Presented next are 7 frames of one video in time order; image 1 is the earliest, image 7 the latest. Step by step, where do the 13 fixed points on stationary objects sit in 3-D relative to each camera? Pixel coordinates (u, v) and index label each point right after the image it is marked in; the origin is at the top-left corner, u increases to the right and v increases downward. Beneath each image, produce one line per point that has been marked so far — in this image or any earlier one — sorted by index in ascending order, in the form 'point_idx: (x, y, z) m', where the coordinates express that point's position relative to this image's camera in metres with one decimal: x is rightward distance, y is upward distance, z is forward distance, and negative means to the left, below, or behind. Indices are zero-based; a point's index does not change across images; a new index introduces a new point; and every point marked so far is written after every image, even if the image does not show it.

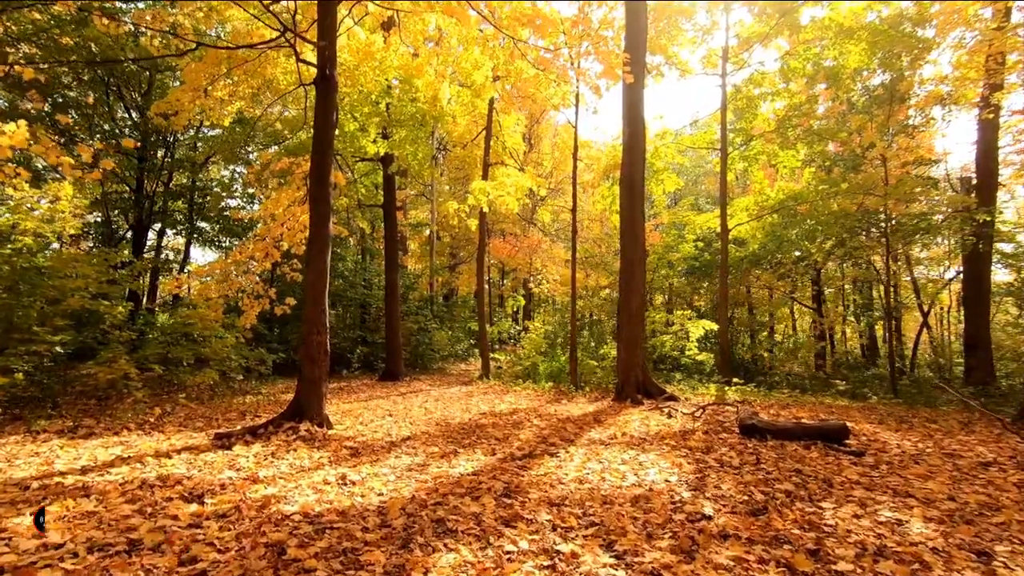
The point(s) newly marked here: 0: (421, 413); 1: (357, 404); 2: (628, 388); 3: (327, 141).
0: (-1.4, -1.9, +7.6) m
1: (-2.7, -2.0, +8.5) m
2: (+2.2, -1.9, +9.4) m
3: (-2.3, +1.8, +6.1) m
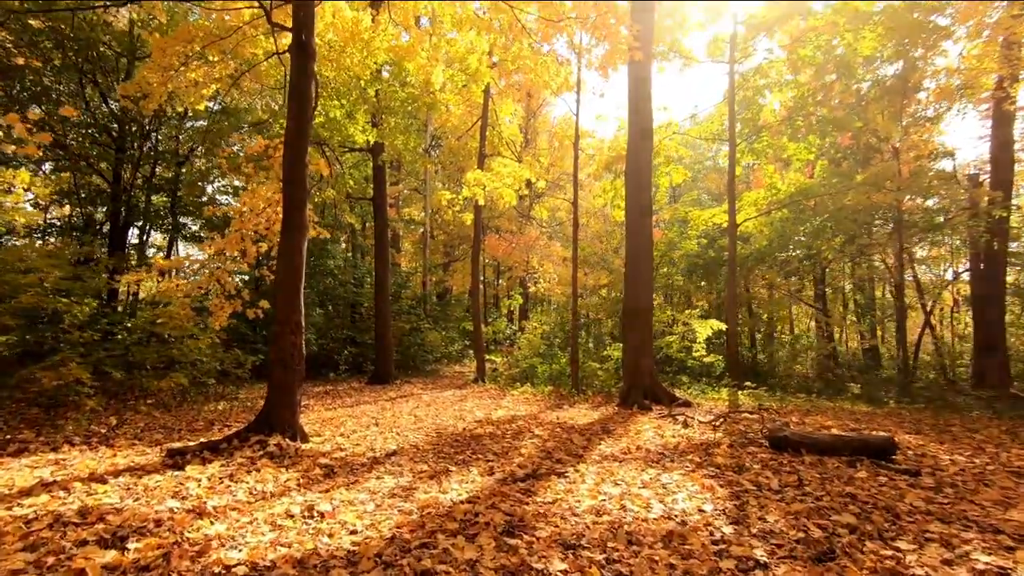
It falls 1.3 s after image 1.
0: (-1.4, -1.9, +7.0) m
1: (-2.7, -2.0, +7.8) m
2: (+2.2, -1.9, +8.7) m
3: (-2.3, +1.9, +5.4) m
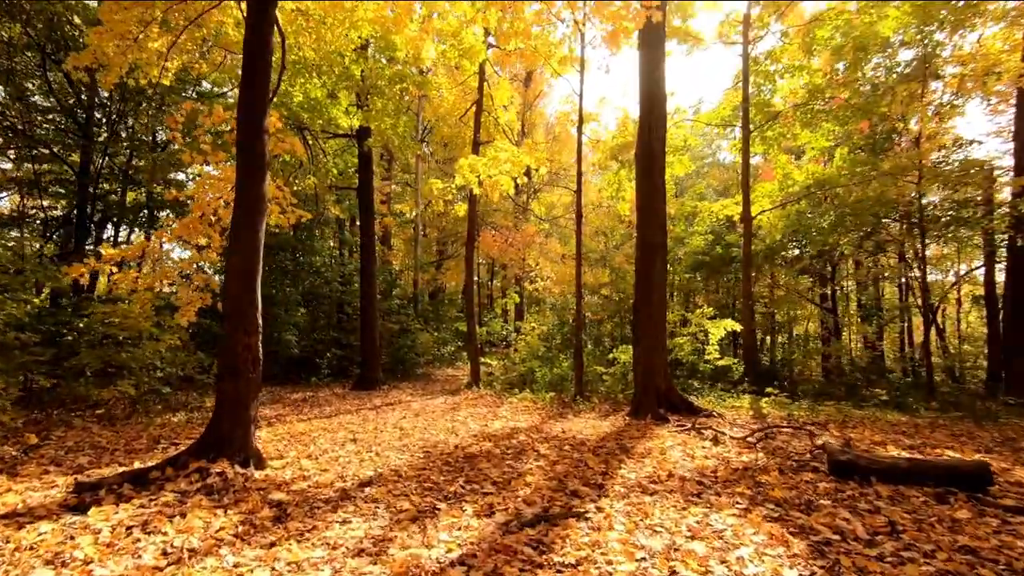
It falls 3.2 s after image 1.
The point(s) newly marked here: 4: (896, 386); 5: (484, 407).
0: (-1.4, -1.8, +6.0) m
1: (-2.7, -1.9, +6.9) m
2: (+2.2, -1.8, +7.8) m
3: (-2.3, +2.0, +4.5) m
4: (+9.4, -2.4, +12.0) m
5: (-0.5, -2.1, +8.8) m
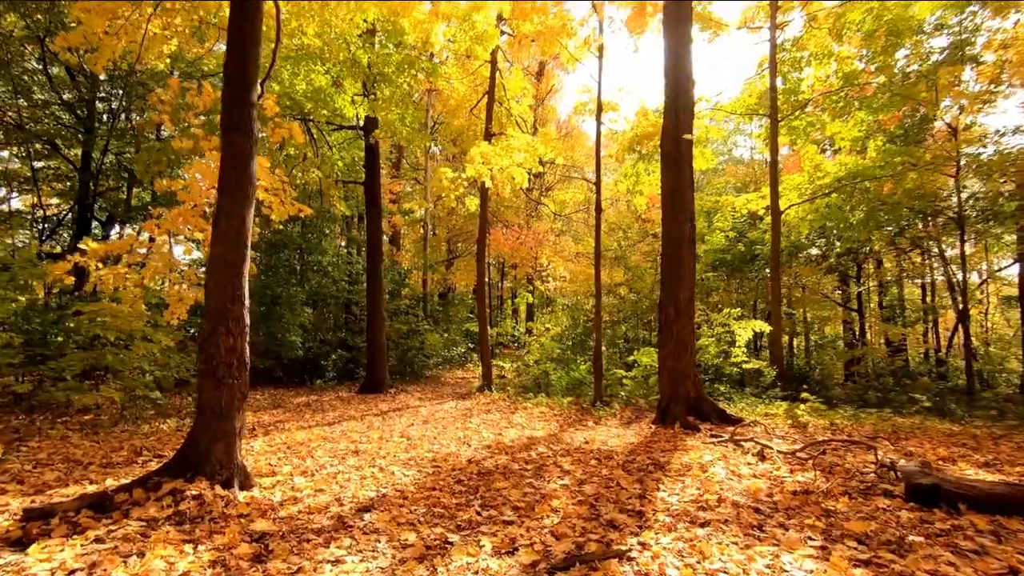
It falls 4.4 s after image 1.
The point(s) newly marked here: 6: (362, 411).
0: (-1.2, -1.8, +5.5) m
1: (-2.5, -1.9, +6.4) m
2: (+2.4, -1.8, +7.2) m
3: (-2.1, +2.0, +4.0) m
4: (+9.7, -2.4, +11.2) m
5: (-0.2, -2.1, +8.2) m
6: (-2.5, -2.1, +8.1) m
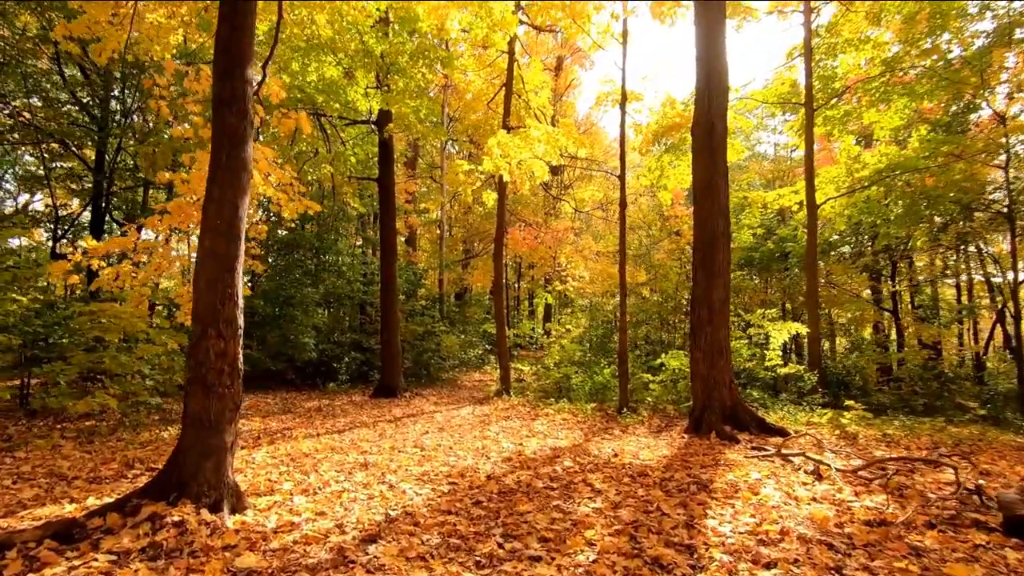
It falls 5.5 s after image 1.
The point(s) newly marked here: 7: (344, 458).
0: (-1.0, -1.8, +5.0) m
1: (-2.3, -1.8, +6.0) m
2: (+2.7, -1.8, +6.7) m
3: (-2.0, +2.0, +3.6) m
4: (+10.1, -2.3, +10.4) m
5: (+0.1, -2.1, +7.7) m
6: (-2.2, -2.0, +7.7) m
7: (-1.7, -1.7, +4.9) m
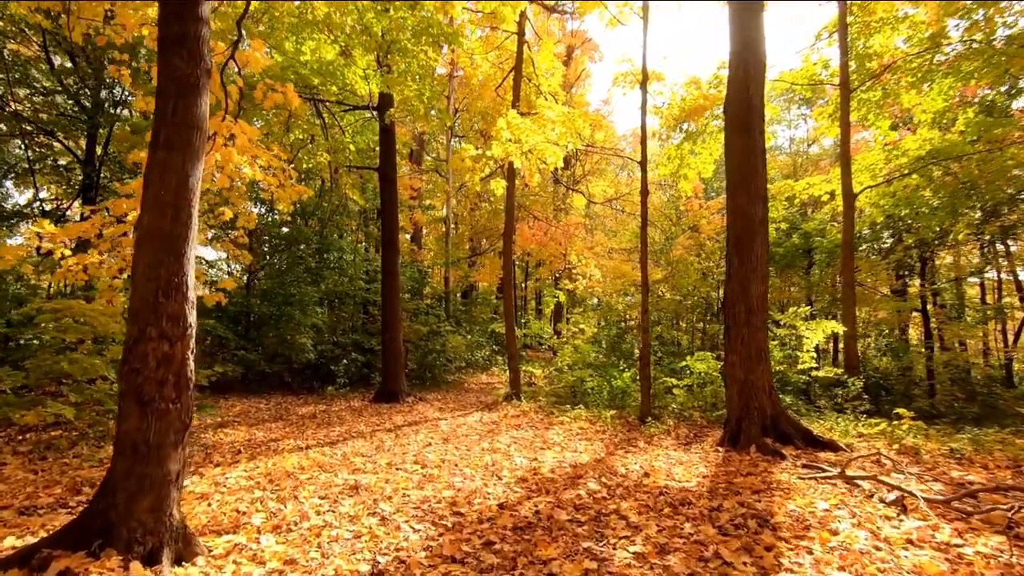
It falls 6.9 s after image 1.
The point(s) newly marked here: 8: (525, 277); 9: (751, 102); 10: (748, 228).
0: (-0.9, -1.7, +4.3) m
1: (-2.1, -1.8, +5.3) m
2: (+2.9, -1.7, +5.9) m
3: (-1.8, +2.1, +2.9) m
4: (+10.3, -2.3, +9.6) m
5: (+0.2, -2.0, +7.0) m
6: (-2.0, -2.0, +7.1) m
7: (-1.6, -1.7, +4.2) m
8: (+0.6, +0.5, +19.3) m
9: (+3.0, +2.4, +6.2) m
10: (+3.0, +0.8, +6.1) m
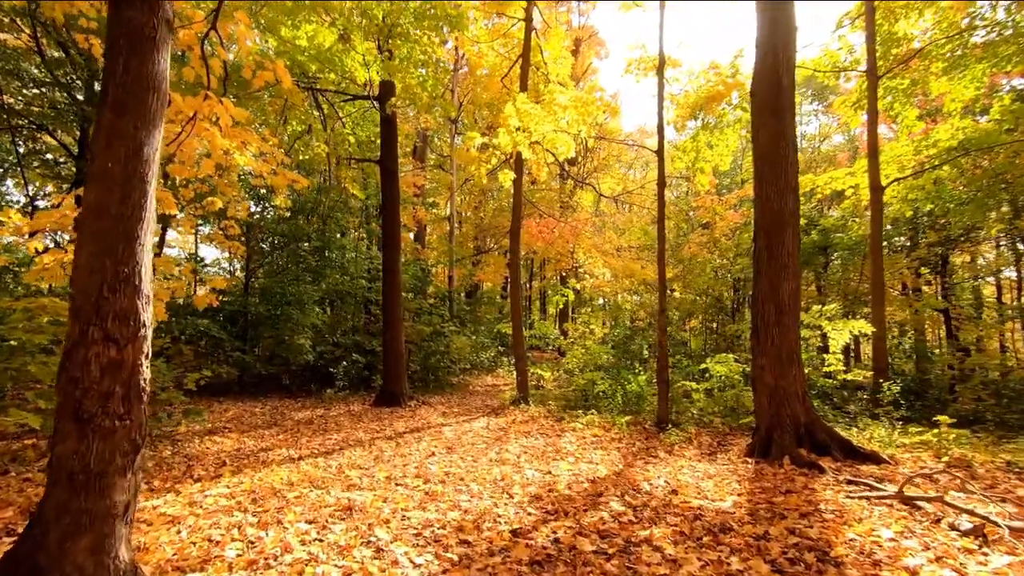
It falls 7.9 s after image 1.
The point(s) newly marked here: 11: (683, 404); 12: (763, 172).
0: (-0.8, -1.7, +3.9) m
1: (-2.0, -1.7, +4.8) m
2: (+3.0, -1.7, +5.4) m
3: (-1.7, +2.1, +2.4) m
4: (+10.5, -2.2, +9.0) m
5: (+0.4, -2.0, +6.5) m
6: (-1.9, -2.0, +6.6) m
7: (-1.4, -1.6, +3.8) m
8: (+0.8, +0.5, +18.8) m
9: (+3.1, +2.4, +5.7) m
10: (+3.1, +0.8, +5.6) m
11: (+2.8, -1.9, +8.0) m
12: (+3.0, +1.4, +5.7) m
